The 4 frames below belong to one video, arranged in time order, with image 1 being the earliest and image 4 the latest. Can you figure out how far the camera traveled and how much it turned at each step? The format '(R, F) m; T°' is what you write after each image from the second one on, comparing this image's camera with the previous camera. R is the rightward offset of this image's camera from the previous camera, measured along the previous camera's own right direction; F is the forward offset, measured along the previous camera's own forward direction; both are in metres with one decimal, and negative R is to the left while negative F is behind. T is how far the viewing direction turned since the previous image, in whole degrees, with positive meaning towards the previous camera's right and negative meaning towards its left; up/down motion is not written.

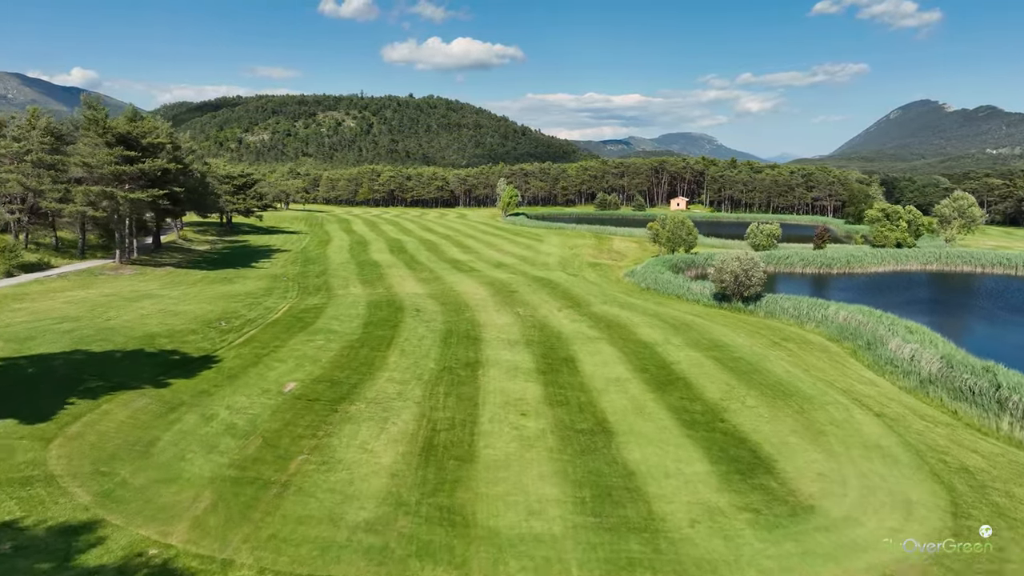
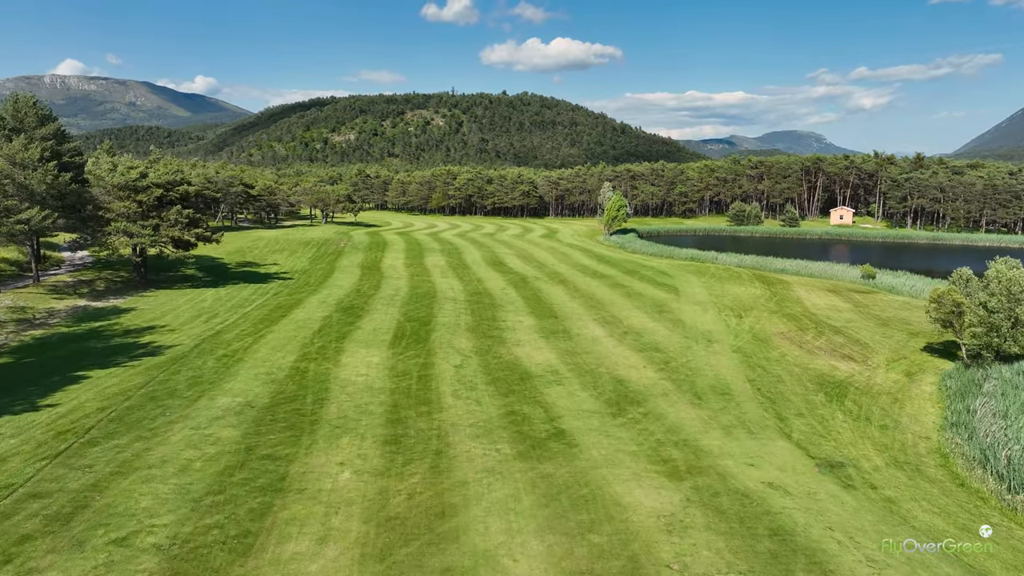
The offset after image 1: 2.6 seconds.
(-1.4, +26.9) m; -8°
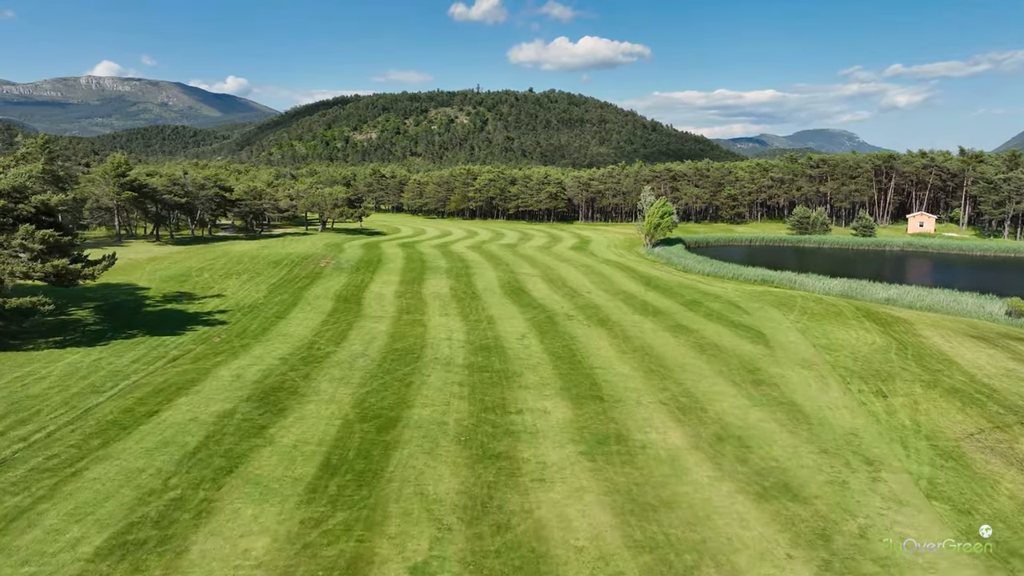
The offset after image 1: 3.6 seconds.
(+0.1, +11.7) m; -2°
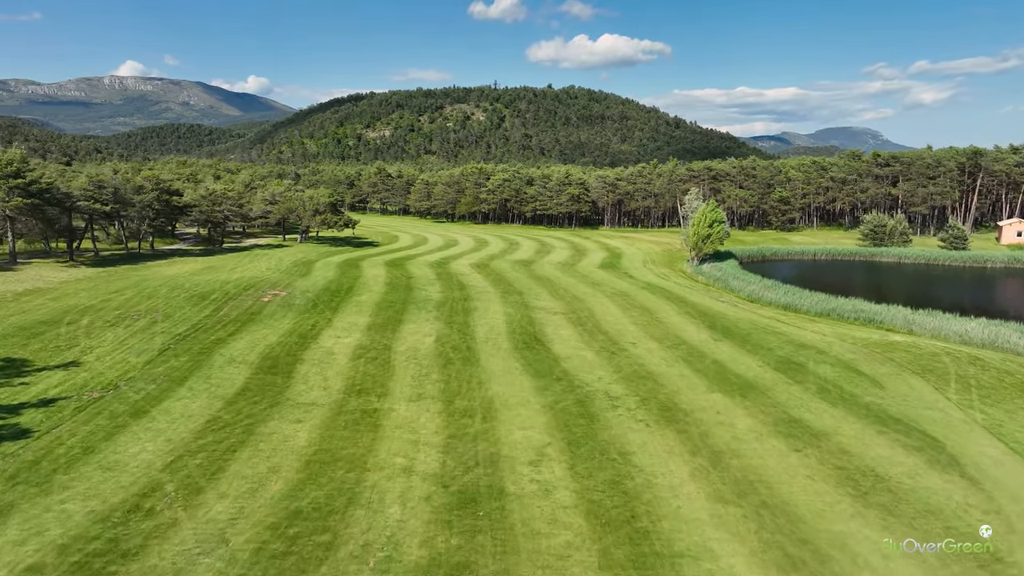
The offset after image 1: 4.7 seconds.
(+0.2, +12.2) m; -2°
